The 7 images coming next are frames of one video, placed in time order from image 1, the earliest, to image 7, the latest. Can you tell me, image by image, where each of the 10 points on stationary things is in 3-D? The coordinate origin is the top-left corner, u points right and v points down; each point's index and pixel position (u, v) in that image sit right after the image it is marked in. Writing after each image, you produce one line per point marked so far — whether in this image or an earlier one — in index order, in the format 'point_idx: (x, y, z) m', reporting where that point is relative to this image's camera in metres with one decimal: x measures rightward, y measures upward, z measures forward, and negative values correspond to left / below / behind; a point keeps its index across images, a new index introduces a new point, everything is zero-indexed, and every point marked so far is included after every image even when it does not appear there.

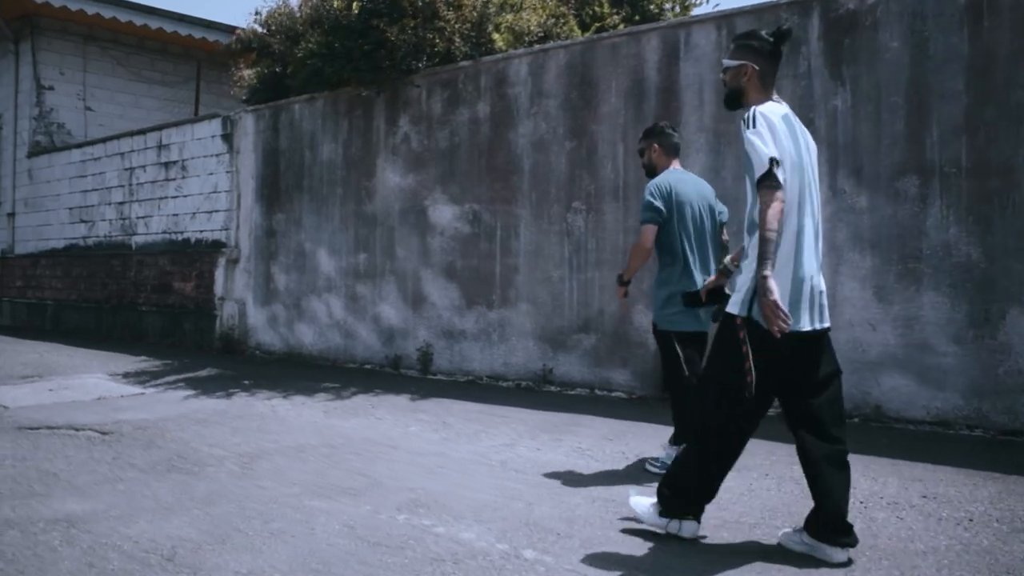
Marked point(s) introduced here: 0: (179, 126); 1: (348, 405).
0: (-3.5, +1.7, +10.9) m
1: (-1.2, -0.9, +7.6) m
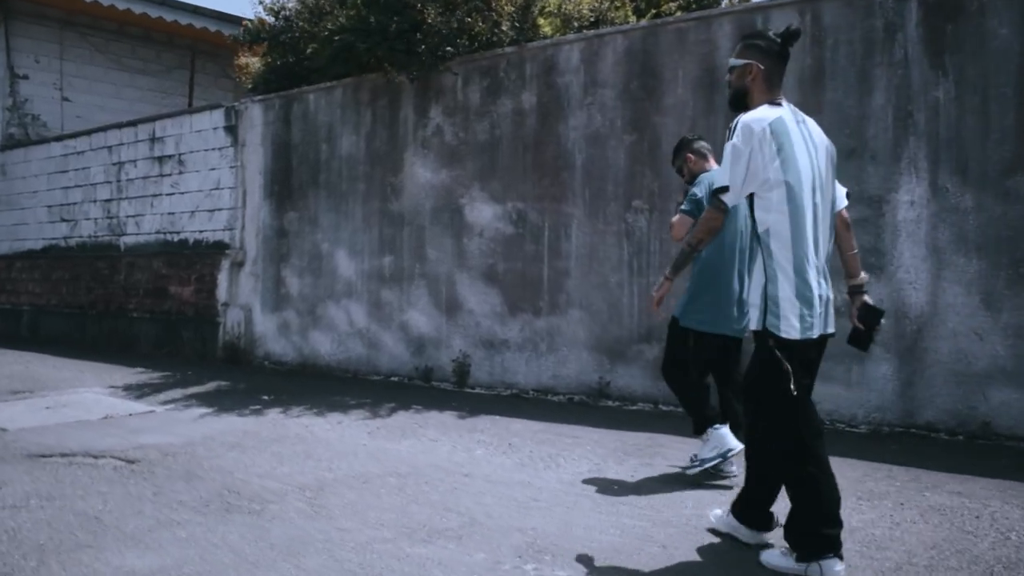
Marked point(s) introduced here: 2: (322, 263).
0: (-3.3, +1.7, +10.1) m
1: (-0.8, -0.9, +6.9) m
2: (-1.6, +0.2, +9.0) m
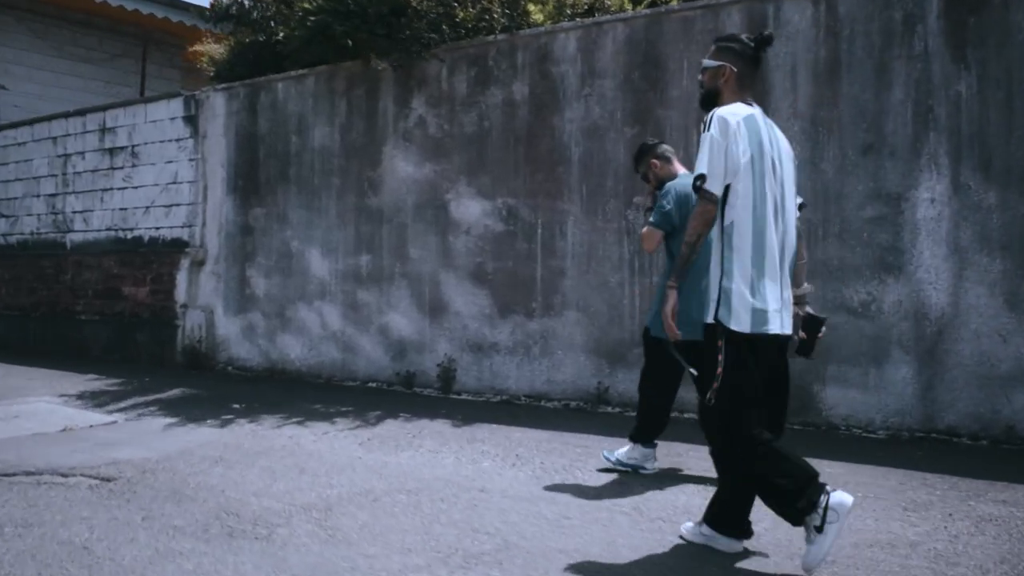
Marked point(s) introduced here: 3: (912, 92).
0: (-3.5, +1.7, +9.5) m
1: (-0.8, -0.9, +6.4) m
2: (-1.8, +0.2, +8.5) m
3: (+2.3, +1.1, +6.0) m
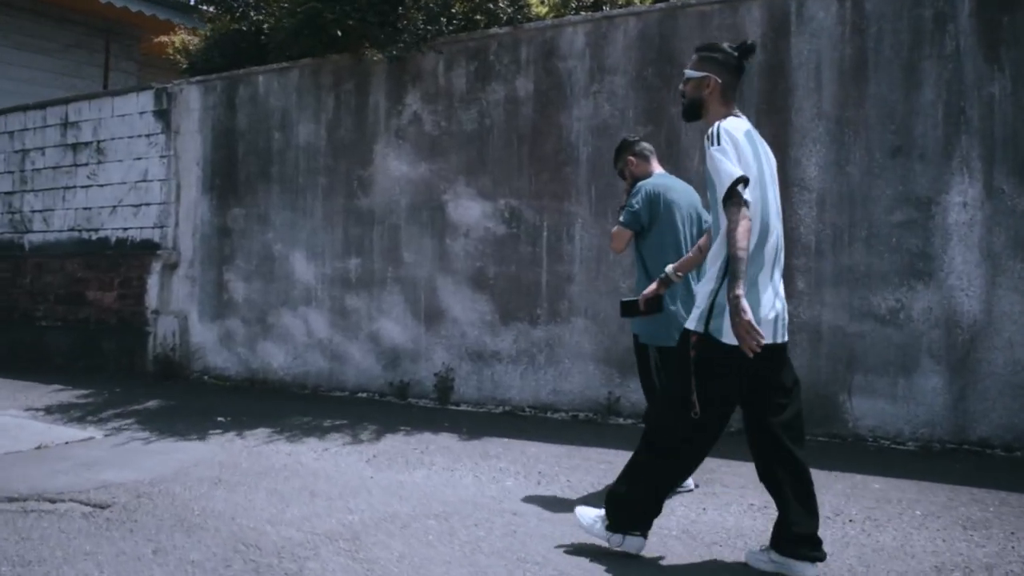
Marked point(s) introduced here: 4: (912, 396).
0: (-3.6, +1.6, +8.9) m
1: (-0.7, -0.9, +6.1) m
2: (-1.8, +0.2, +8.0) m
3: (+2.4, +1.1, +5.8) m
4: (+2.3, -0.6, +5.9) m
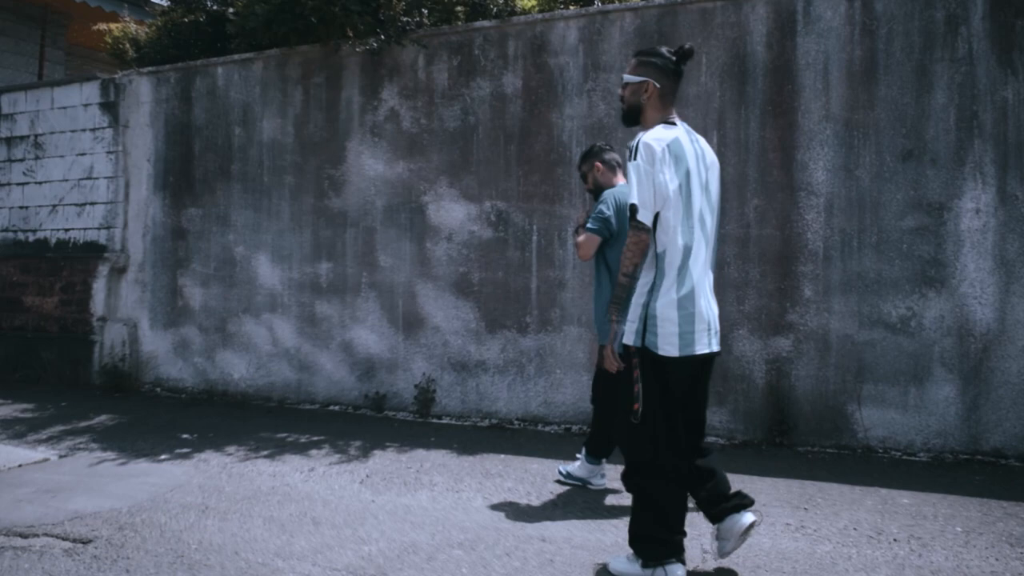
0: (-3.8, +1.6, +8.3) m
1: (-0.7, -1.0, +5.7) m
2: (-2.0, +0.1, +7.5) m
3: (+2.4, +1.0, +5.7) m
4: (+2.3, -0.7, +5.7) m
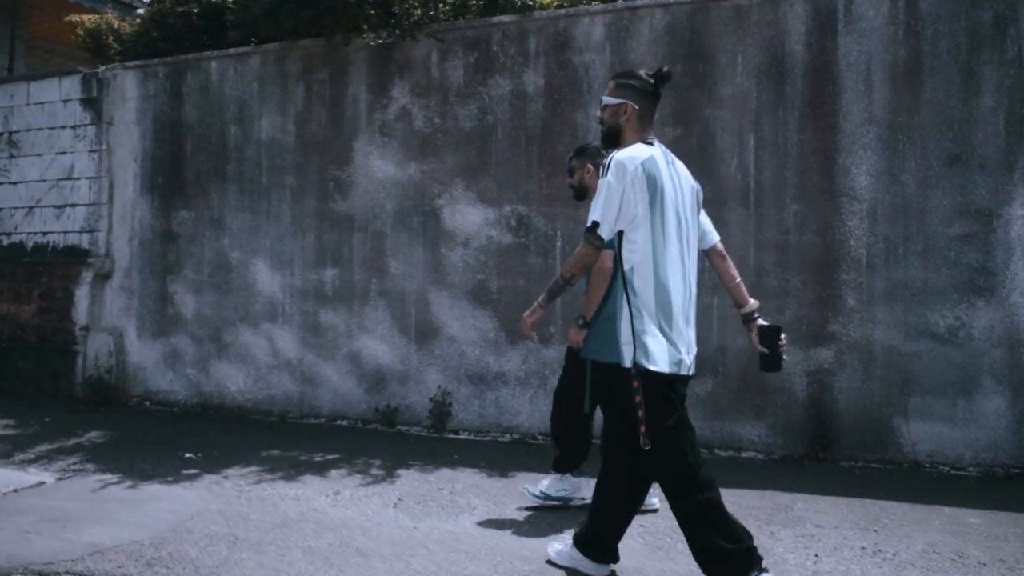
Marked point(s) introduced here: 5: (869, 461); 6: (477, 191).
0: (-3.8, +1.5, +7.7) m
1: (-0.5, -1.0, +5.3) m
2: (-1.9, +0.1, +7.1) m
3: (+2.6, +1.0, +5.5) m
4: (+2.5, -0.7, +5.6) m
5: (+2.0, -0.9, +5.7) m
6: (-0.2, +0.6, +6.5) m
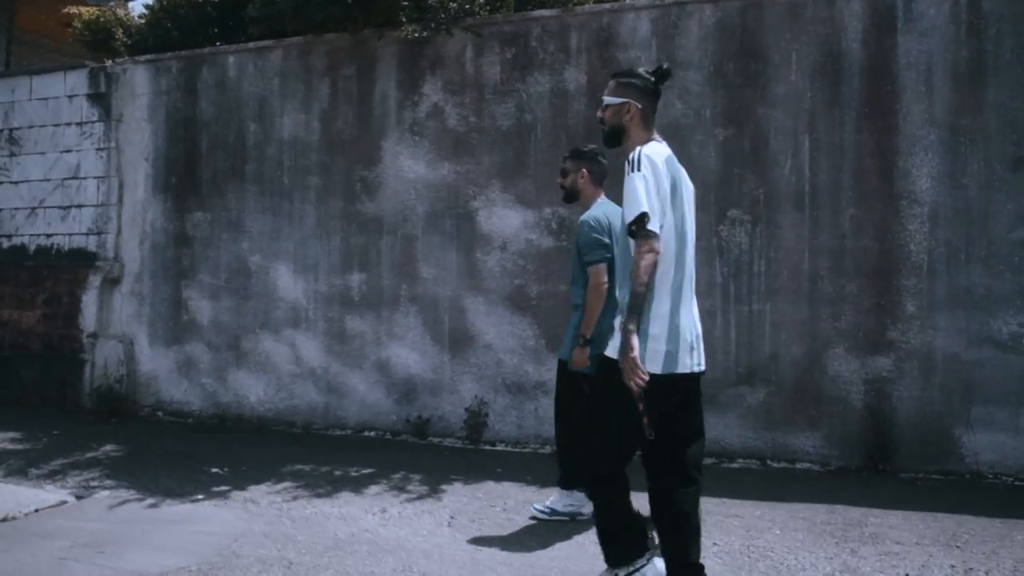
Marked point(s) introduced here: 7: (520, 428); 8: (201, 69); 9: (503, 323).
0: (-3.6, +1.5, +7.3) m
1: (-0.2, -1.1, +5.1) m
2: (-1.7, 0.0, +6.8) m
3: (+2.9, +1.0, +5.4) m
4: (+2.7, -0.7, +5.4) m
5: (+2.2, -1.0, +5.6) m
6: (0.0, +0.6, +6.2) m
7: (0.0, -0.8, +6.2) m
8: (-2.1, +1.5, +6.9) m
9: (-0.1, -0.2, +6.2) m
